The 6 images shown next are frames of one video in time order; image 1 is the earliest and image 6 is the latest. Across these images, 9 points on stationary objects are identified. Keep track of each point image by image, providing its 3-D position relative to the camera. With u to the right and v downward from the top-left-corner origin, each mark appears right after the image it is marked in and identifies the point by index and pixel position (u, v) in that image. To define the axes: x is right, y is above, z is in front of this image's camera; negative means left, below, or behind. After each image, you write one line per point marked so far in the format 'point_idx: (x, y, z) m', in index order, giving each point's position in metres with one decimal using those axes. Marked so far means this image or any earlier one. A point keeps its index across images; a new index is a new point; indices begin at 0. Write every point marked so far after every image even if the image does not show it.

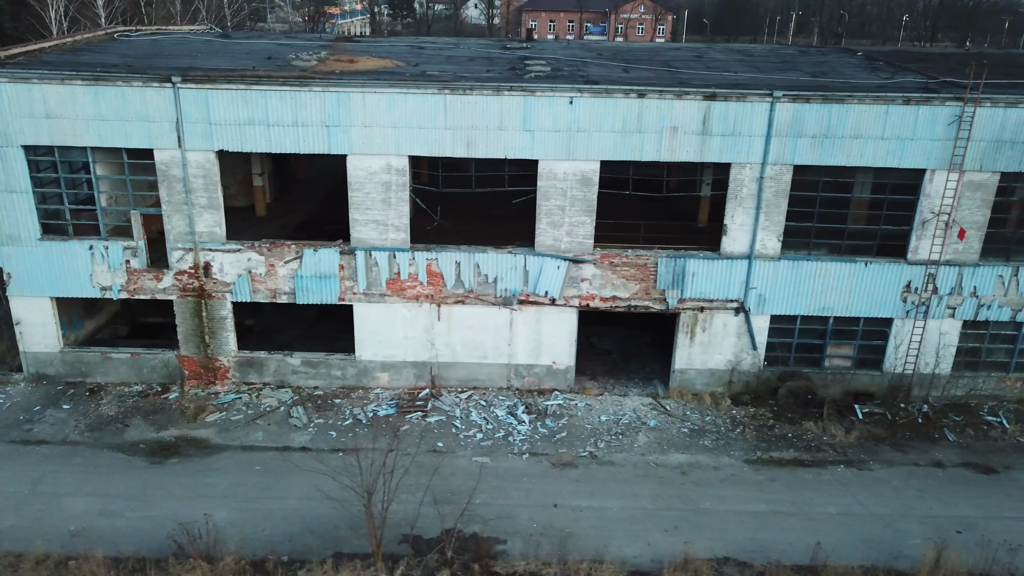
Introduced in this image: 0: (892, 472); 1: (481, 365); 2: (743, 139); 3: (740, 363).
0: (+6.6, -3.2, +12.9) m
1: (-0.6, -1.6, +14.8) m
2: (+4.2, +2.7, +13.2) m
3: (+4.6, -1.5, +14.7) m
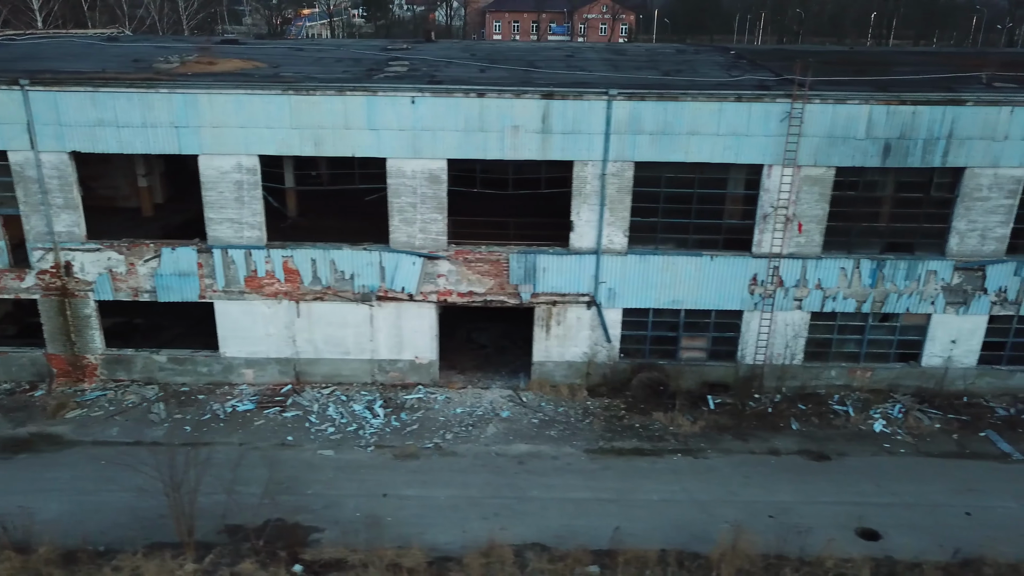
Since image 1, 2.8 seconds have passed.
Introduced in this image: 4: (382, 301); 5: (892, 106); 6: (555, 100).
0: (+3.8, -3.1, +13.2) m
1: (-3.5, -1.5, +15.1) m
2: (+1.3, +2.8, +13.5) m
3: (+1.7, -1.4, +15.0) m
4: (-2.6, -0.3, +14.7) m
5: (+6.9, +3.3, +13.2) m
6: (+0.8, +3.4, +13.3) m
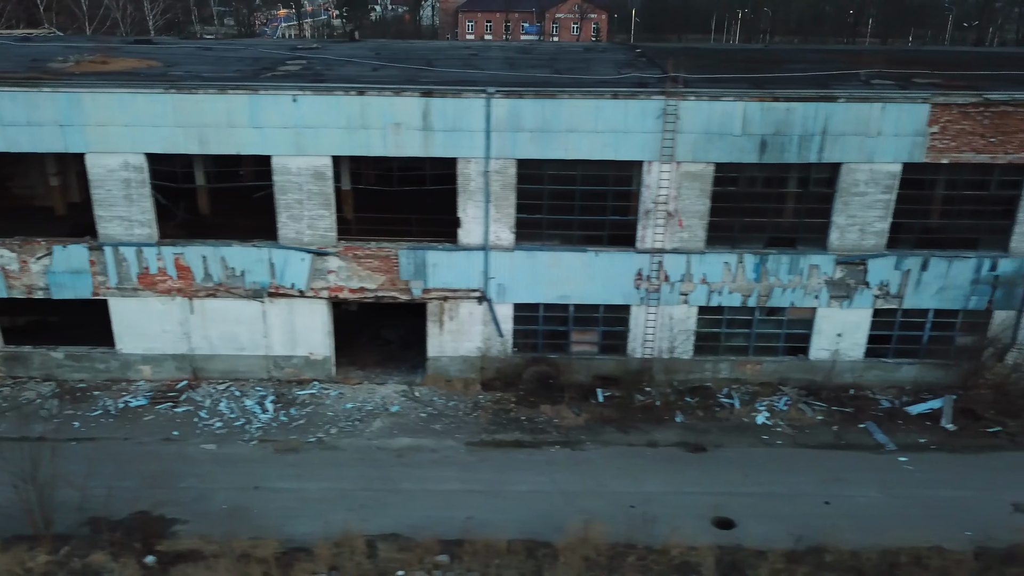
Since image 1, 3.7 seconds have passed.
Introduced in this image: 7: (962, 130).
0: (+1.7, -3.0, +13.4) m
1: (-5.7, -1.4, +15.2) m
2: (-0.9, +2.9, +13.7) m
3: (-0.5, -1.3, +15.2) m
4: (-4.8, -0.2, +14.8) m
5: (+4.7, +3.4, +13.4) m
6: (-1.4, +3.5, +13.4) m
7: (+8.4, +2.9, +13.6) m
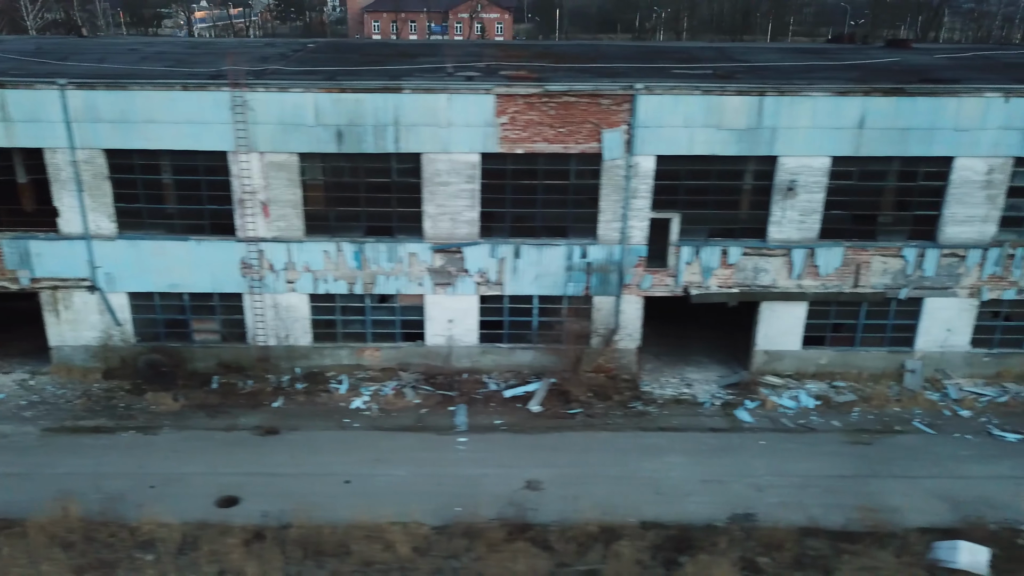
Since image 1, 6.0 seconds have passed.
0: (-6.3, -2.8, +13.7) m
1: (-13.7, -1.2, +15.4) m
2: (-8.9, +3.1, +13.9) m
3: (-8.5, -1.1, +15.5) m
4: (-12.8, 0.0, +15.0) m
5: (-3.4, +3.7, +13.8) m
6: (-9.5, +3.7, +13.7) m
7: (+0.3, +3.2, +14.0) m
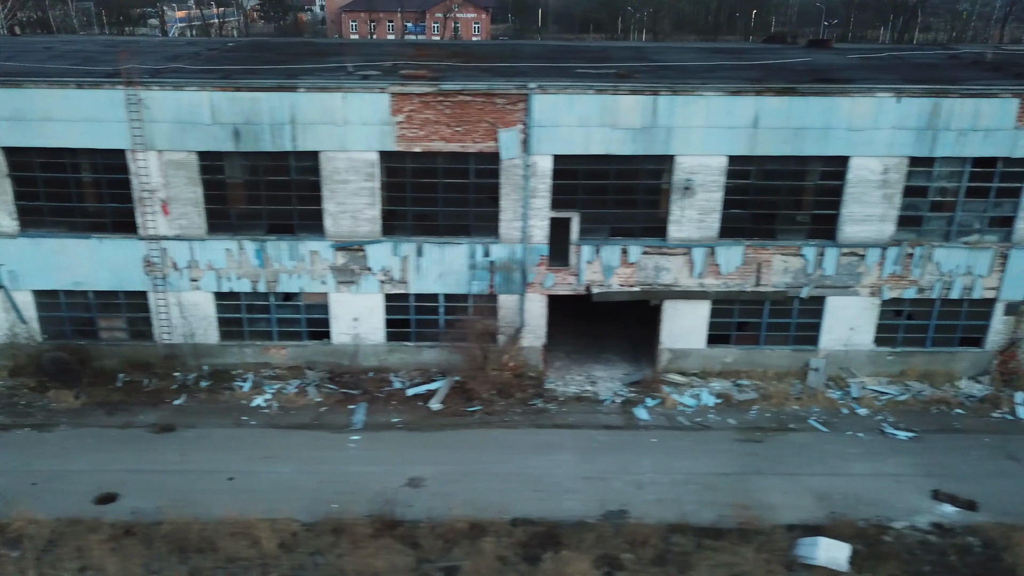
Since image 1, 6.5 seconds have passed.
0: (-8.3, -2.7, +13.7) m
1: (-15.7, -1.2, +15.4) m
2: (-10.9, +3.2, +14.0) m
3: (-10.5, -1.0, +15.5) m
4: (-14.8, +0.1, +15.0) m
5: (-5.4, +3.7, +13.8) m
6: (-11.5, +3.8, +13.7) m
7: (-1.7, +3.3, +14.0) m
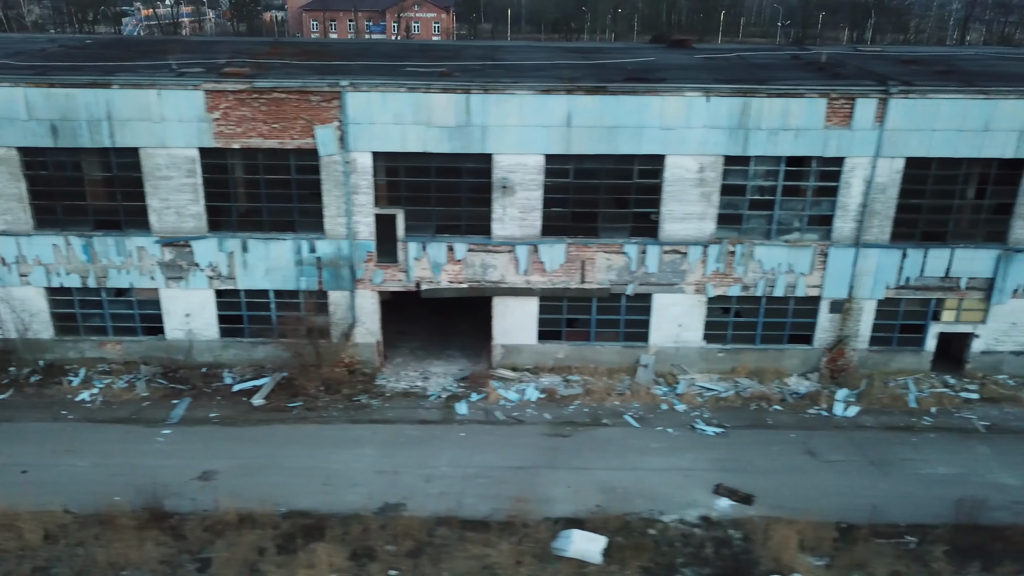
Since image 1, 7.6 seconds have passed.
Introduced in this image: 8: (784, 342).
0: (-11.9, -2.6, +13.8) m
1: (-19.3, -1.1, +15.5) m
2: (-14.5, +3.3, +14.0) m
3: (-14.1, -0.9, +15.6) m
4: (-18.4, +0.2, +15.1) m
5: (-8.9, +3.8, +13.9) m
6: (-15.0, +3.9, +13.8) m
7: (-5.2, +3.3, +14.2) m
8: (+5.9, -1.2, +15.9) m
